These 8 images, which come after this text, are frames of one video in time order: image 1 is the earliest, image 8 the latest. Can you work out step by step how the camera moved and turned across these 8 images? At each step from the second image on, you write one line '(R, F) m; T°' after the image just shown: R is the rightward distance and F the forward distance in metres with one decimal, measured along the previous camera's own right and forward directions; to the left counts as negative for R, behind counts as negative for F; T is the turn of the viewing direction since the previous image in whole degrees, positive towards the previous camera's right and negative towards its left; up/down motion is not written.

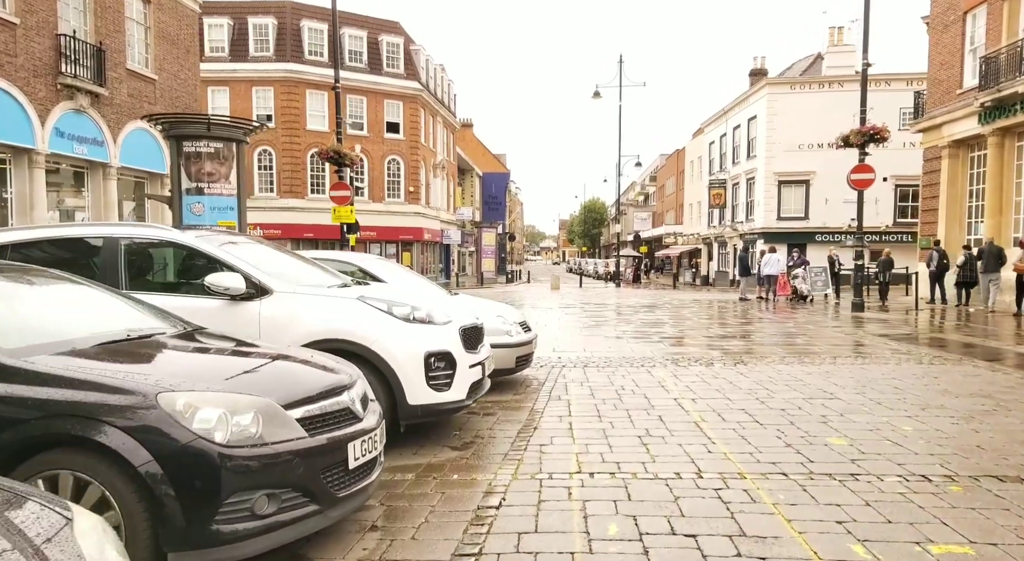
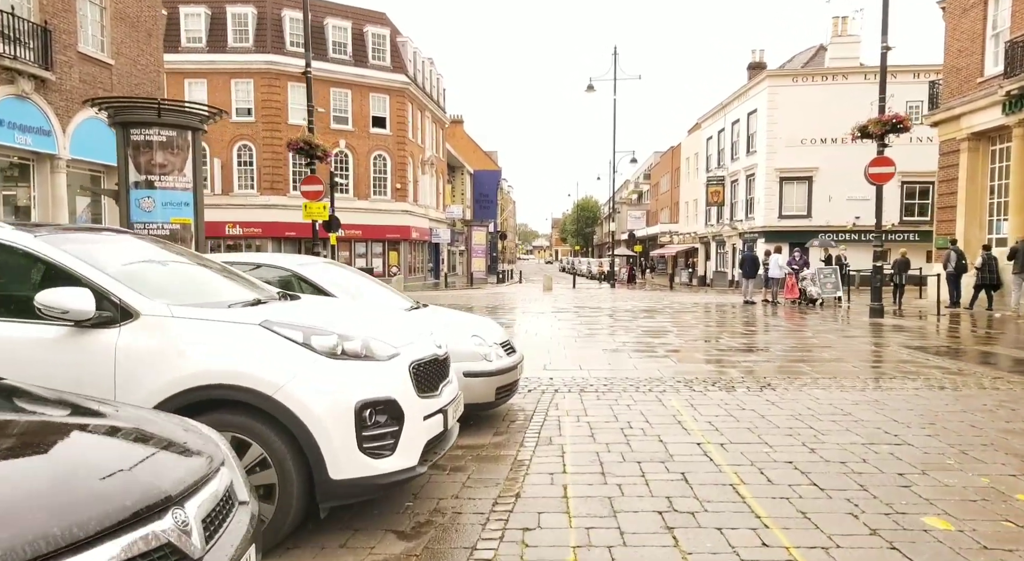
(+0.1, +1.3) m; +1°
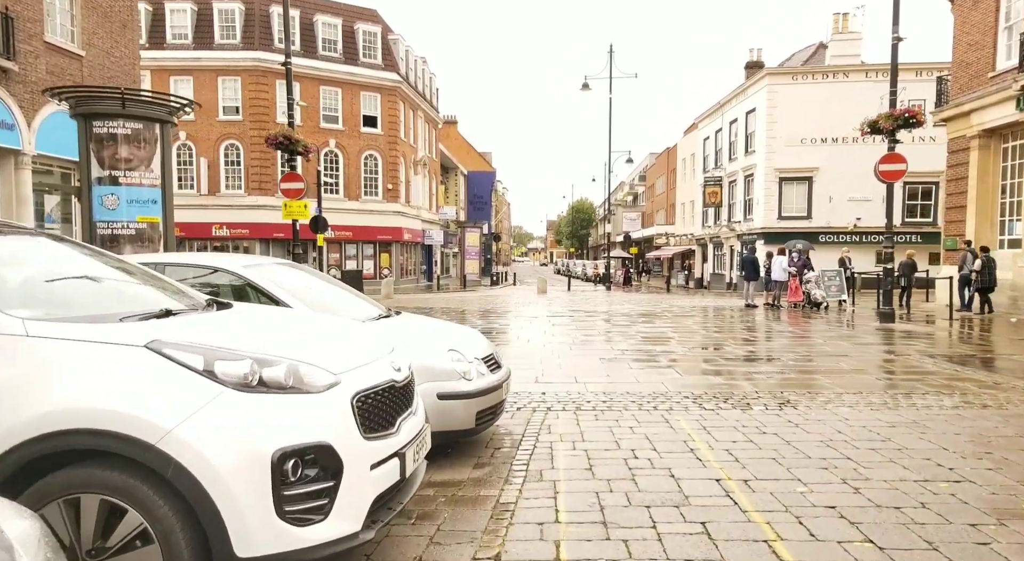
(+0.1, +0.8) m; 0°
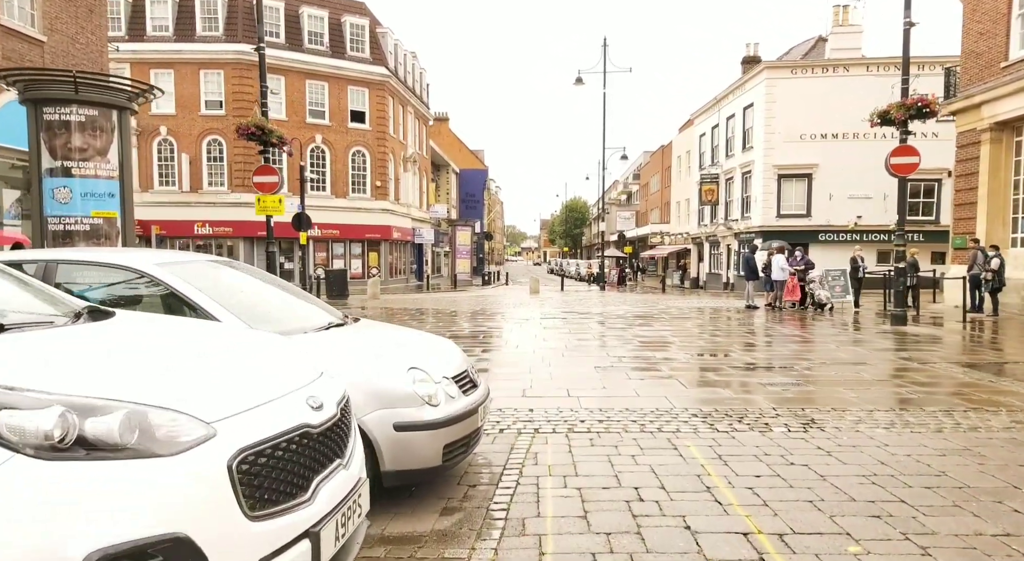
(+0.1, +0.8) m; +1°
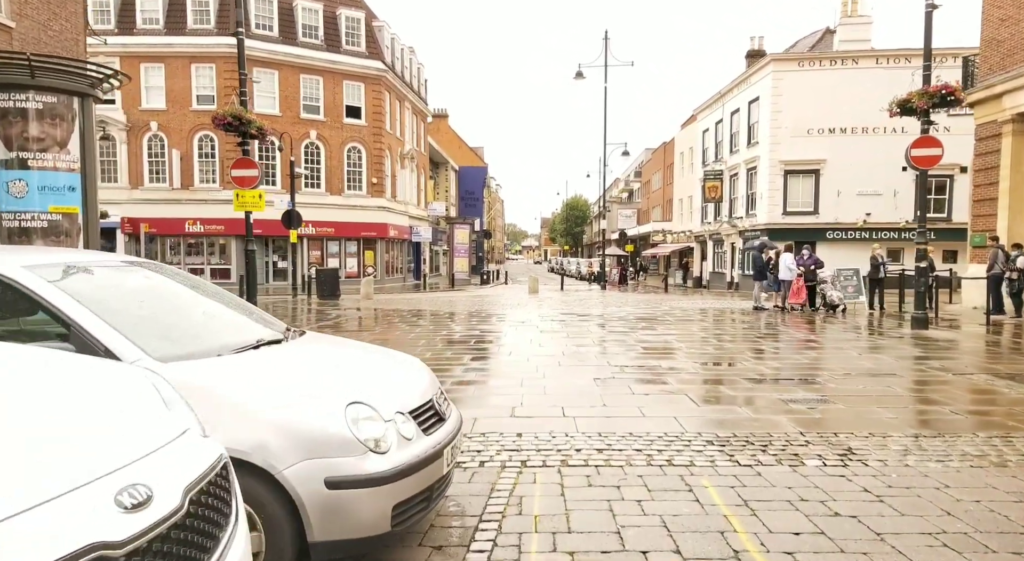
(+0.1, +0.8) m; 0°
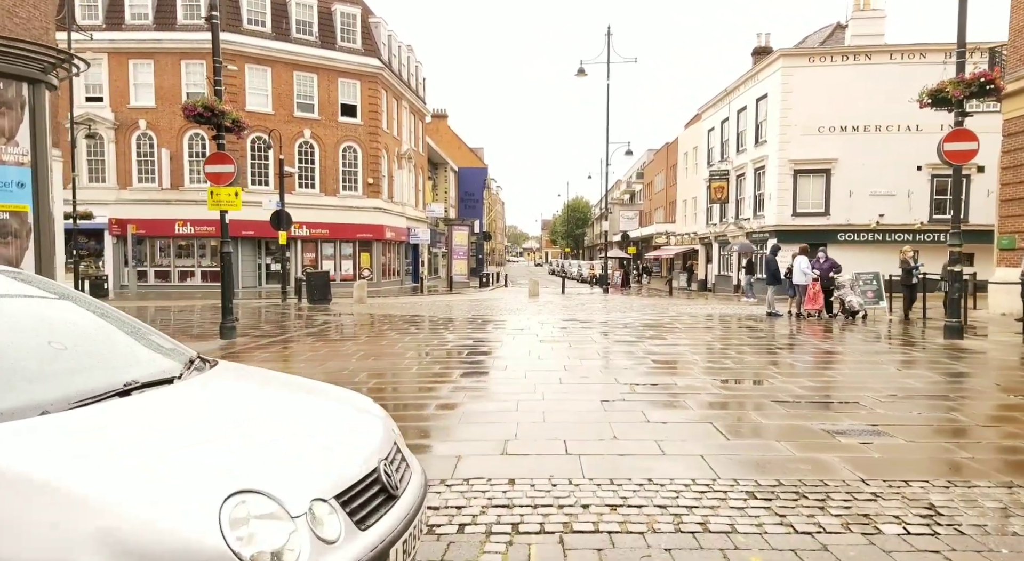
(+0.1, +0.9) m; 0°
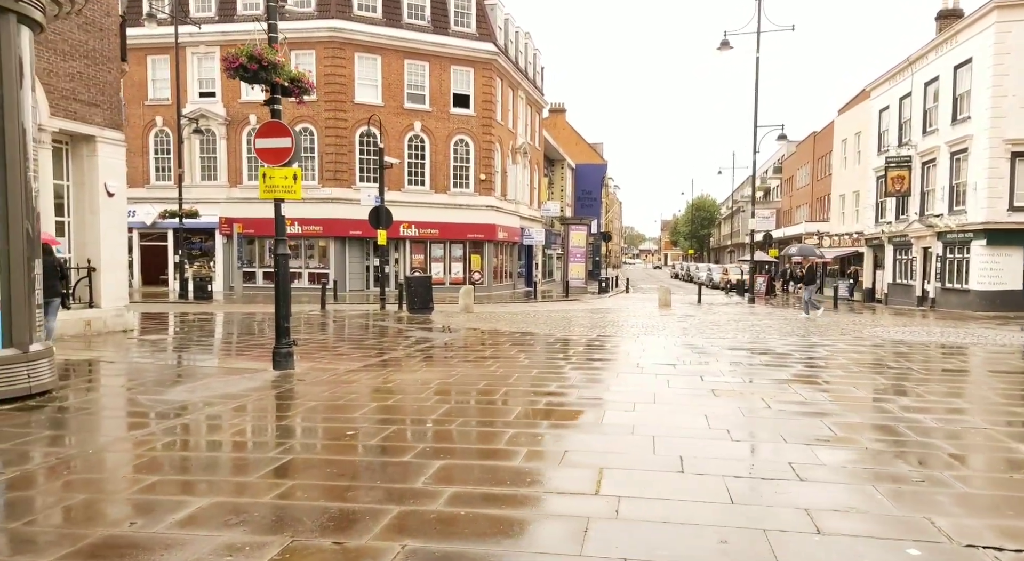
(-0.5, +3.4) m; -10°
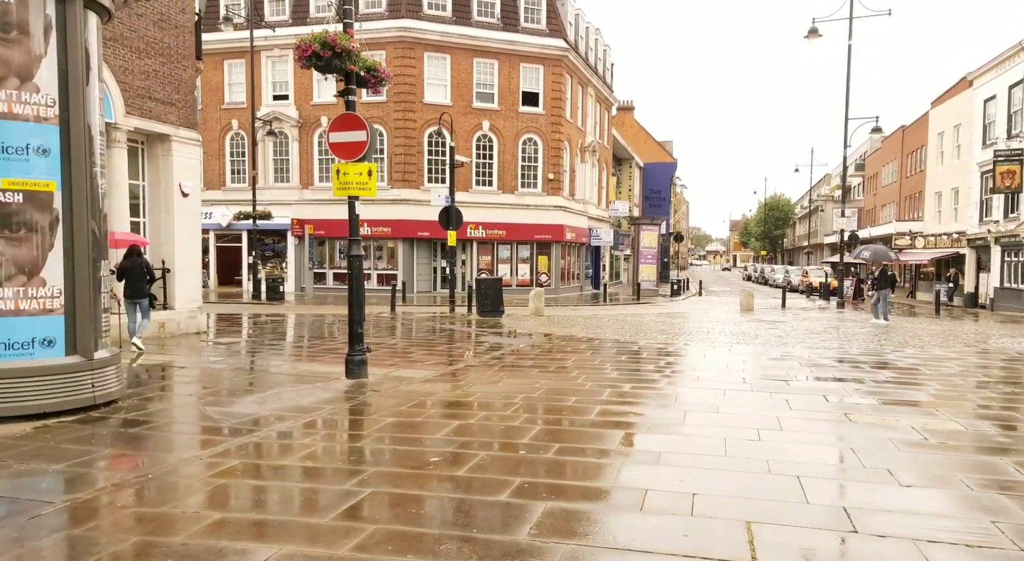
(-0.3, +0.7) m; -5°
